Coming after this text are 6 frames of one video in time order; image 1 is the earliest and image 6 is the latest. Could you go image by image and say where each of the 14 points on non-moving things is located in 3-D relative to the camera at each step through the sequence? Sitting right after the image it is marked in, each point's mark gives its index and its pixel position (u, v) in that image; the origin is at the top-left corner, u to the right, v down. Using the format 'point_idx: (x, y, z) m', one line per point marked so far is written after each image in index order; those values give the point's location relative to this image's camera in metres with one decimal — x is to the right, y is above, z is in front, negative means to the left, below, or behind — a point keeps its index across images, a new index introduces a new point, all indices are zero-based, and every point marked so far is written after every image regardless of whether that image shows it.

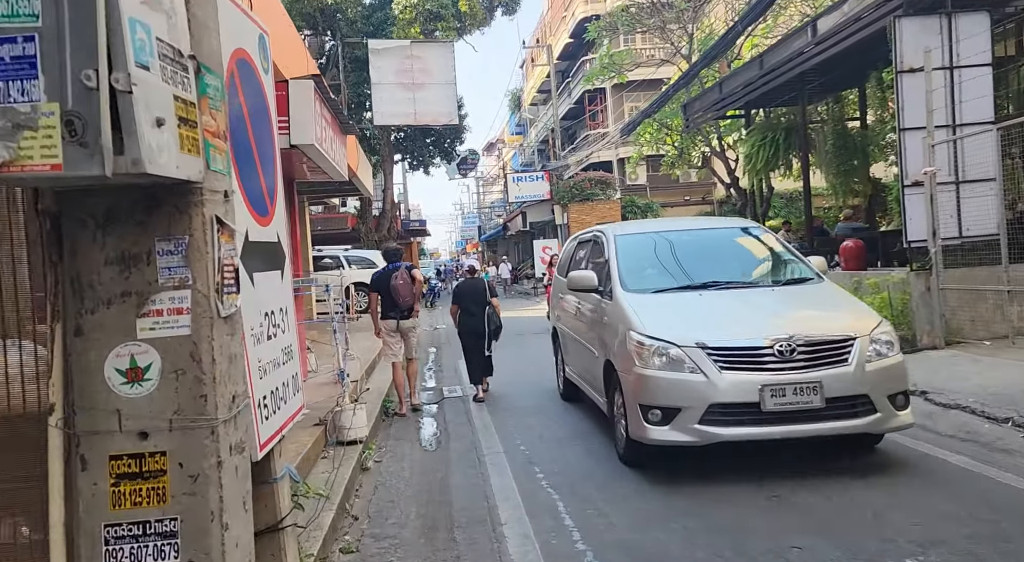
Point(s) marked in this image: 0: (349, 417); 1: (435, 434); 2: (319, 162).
0: (-1.3, -1.1, +6.2) m
1: (-0.8, -1.5, +7.5) m
2: (-2.1, +1.3, +8.2) m
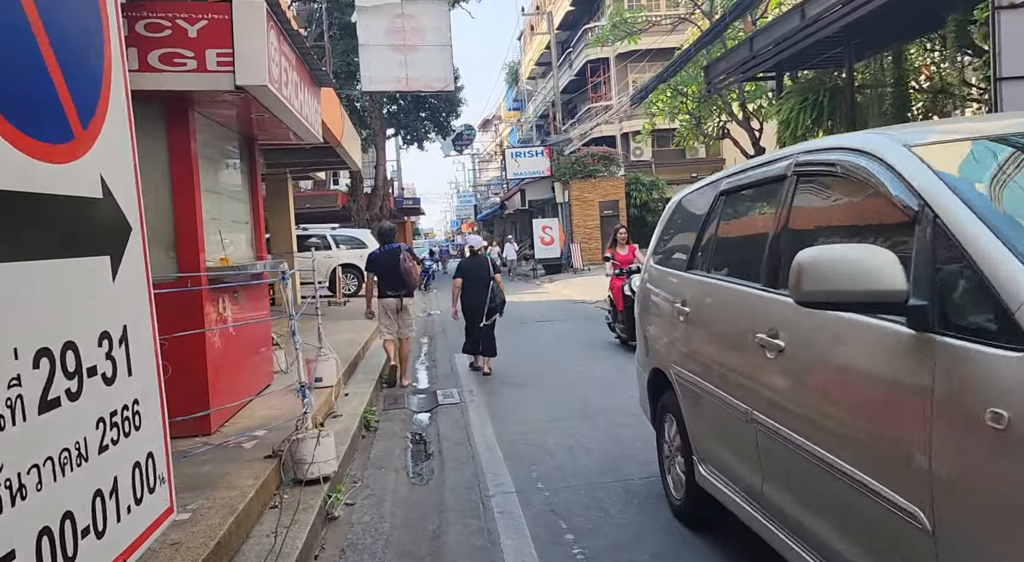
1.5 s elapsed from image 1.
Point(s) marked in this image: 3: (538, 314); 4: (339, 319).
0: (-1.2, -1.0, +4.7) m
1: (-0.7, -1.4, +6.0) m
2: (-2.0, +1.4, +6.6) m
3: (+0.6, -0.7, +17.3) m
4: (-3.6, -0.8, +15.7) m
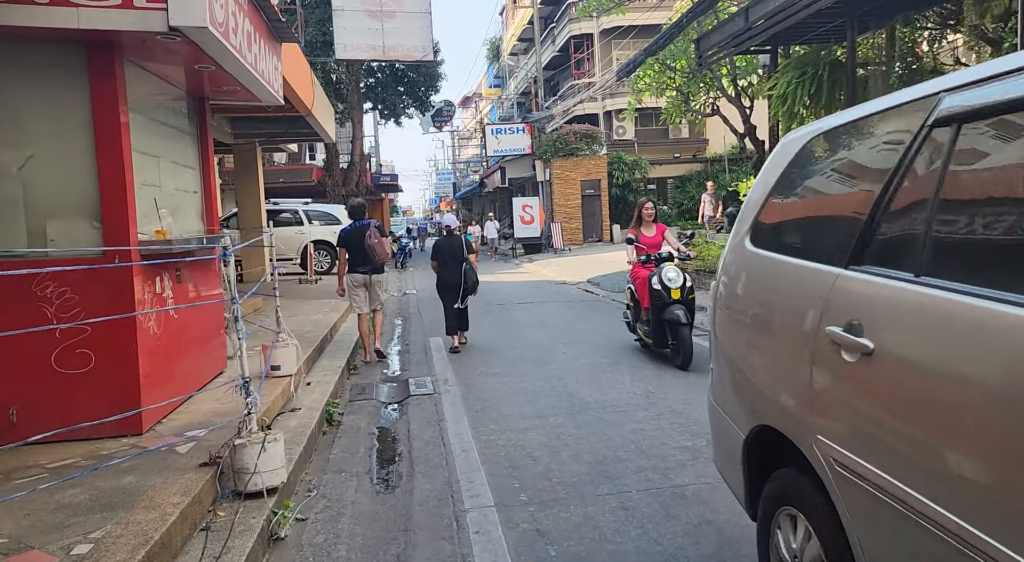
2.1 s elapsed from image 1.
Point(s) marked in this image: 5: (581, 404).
0: (-1.3, -0.9, +4.0) m
1: (-0.8, -1.3, +5.3) m
2: (-2.1, +1.6, +5.8) m
3: (+0.1, -0.3, +16.7) m
4: (-4.0, -0.3, +14.9) m
5: (+0.6, -1.0, +6.3) m
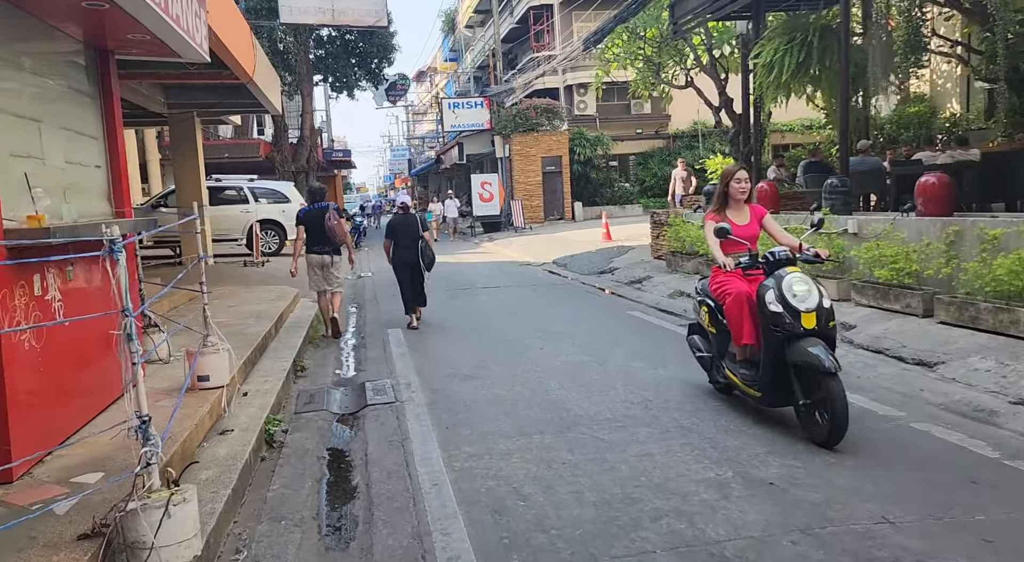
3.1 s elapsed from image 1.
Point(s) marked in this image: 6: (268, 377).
0: (-1.4, -0.9, +2.9) m
1: (-0.9, -1.2, +4.3) m
2: (-2.3, +1.6, +4.6) m
3: (-0.7, +0.1, +15.6) m
4: (-4.6, -0.1, +13.7) m
5: (+0.4, -1.0, +5.3) m
6: (-2.1, -0.8, +6.6) m
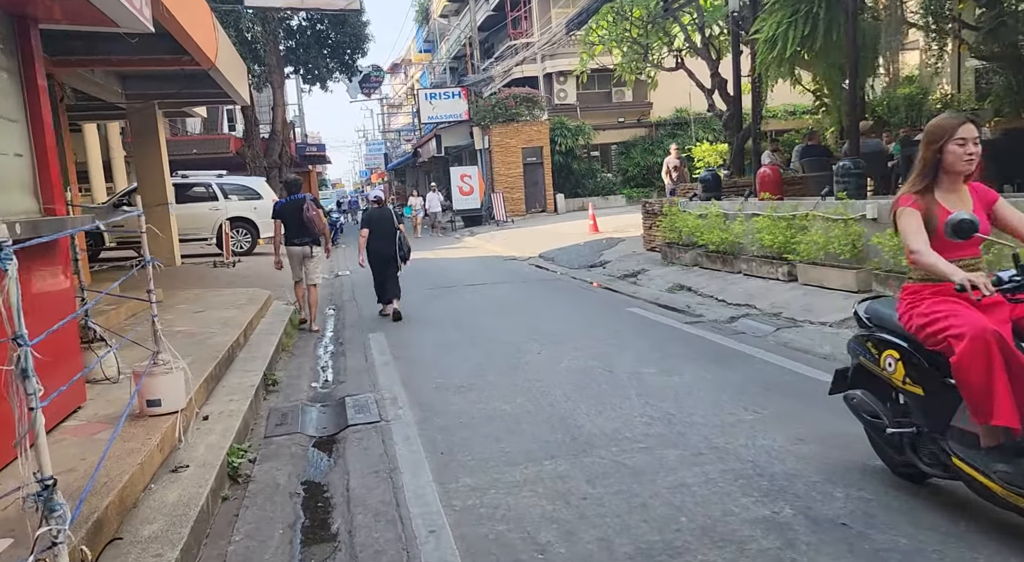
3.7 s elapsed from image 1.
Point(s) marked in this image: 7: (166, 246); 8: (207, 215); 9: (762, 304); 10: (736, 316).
0: (-1.3, -1.0, +2.2) m
1: (-0.9, -1.3, +3.5) m
2: (-2.3, +1.6, +3.8) m
3: (-0.9, +0.1, +14.9) m
4: (-4.9, -0.1, +12.8) m
5: (+0.4, -0.9, +4.6) m
6: (-2.1, -0.9, +5.8) m
7: (-7.7, +0.7, +17.0) m
8: (-7.5, +1.6, +18.9) m
9: (+2.8, -0.3, +8.6) m
10: (+2.5, -0.4, +8.5) m
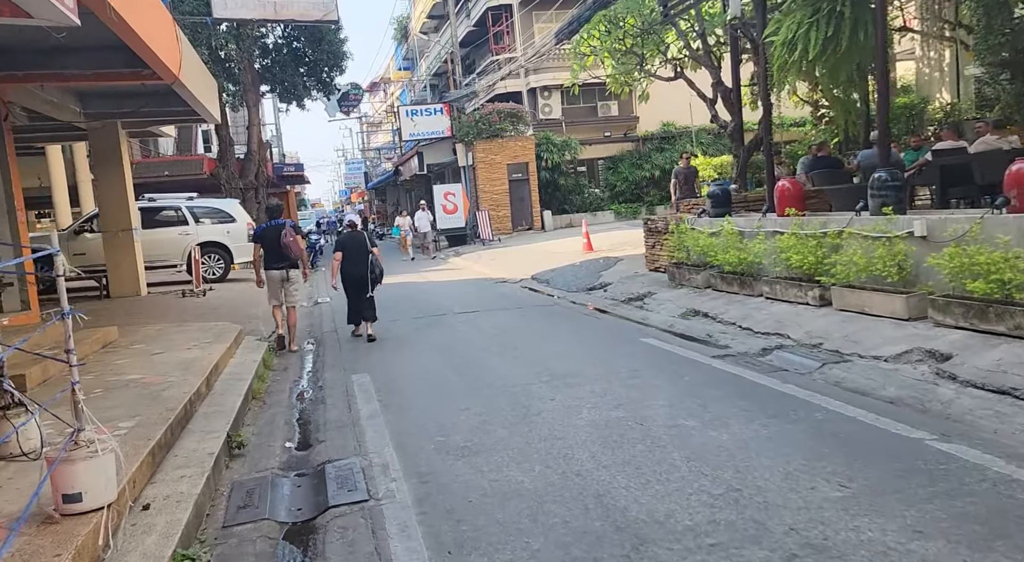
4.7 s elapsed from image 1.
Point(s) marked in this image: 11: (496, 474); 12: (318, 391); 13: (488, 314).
0: (-1.1, -1.2, +1.1) m
1: (-0.7, -1.5, +2.4) m
2: (-2.2, +1.3, +2.7) m
3: (-1.1, -0.4, +13.8) m
4: (-4.9, -0.6, +11.7) m
5: (+0.6, -1.2, +3.6) m
6: (-2.0, -1.2, +4.8) m
7: (-7.9, +0.1, +15.8) m
8: (-7.8, +0.9, +17.7) m
9: (+2.8, -0.5, +7.7) m
10: (+2.5, -0.7, +7.5) m
11: (-0.1, -1.2, +4.6) m
12: (-2.0, -1.1, +7.8) m
13: (-0.4, -0.5, +11.7) m
